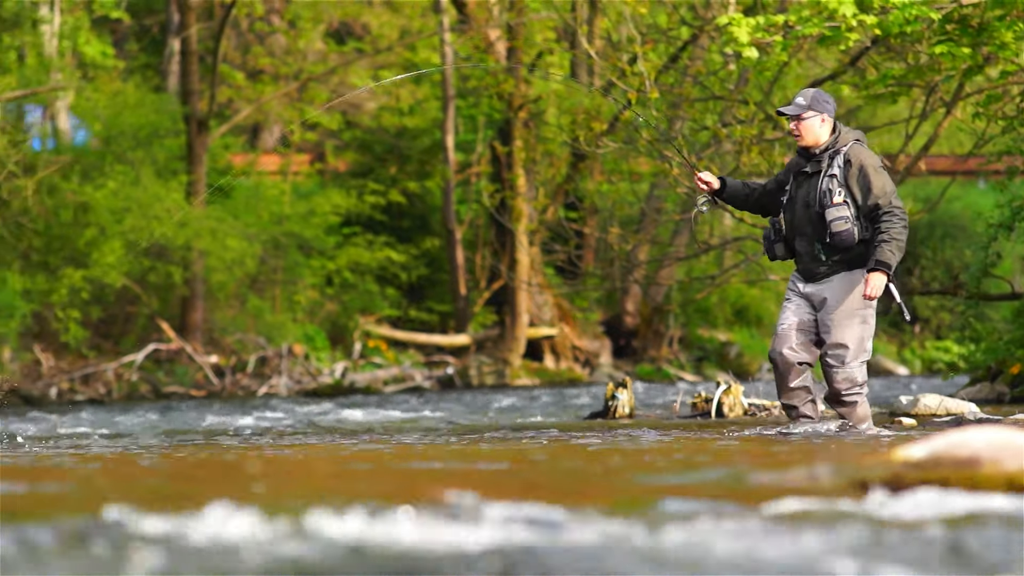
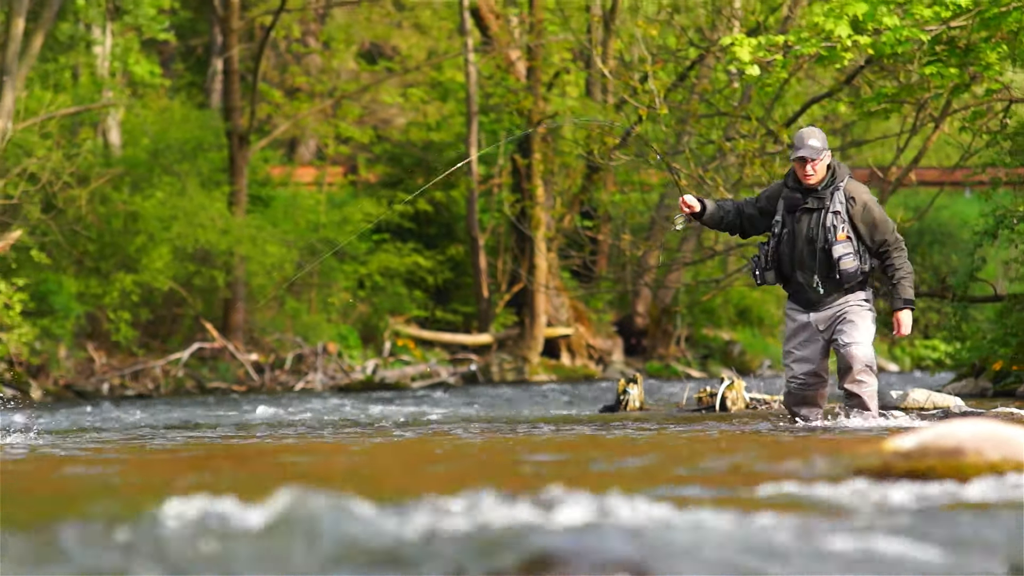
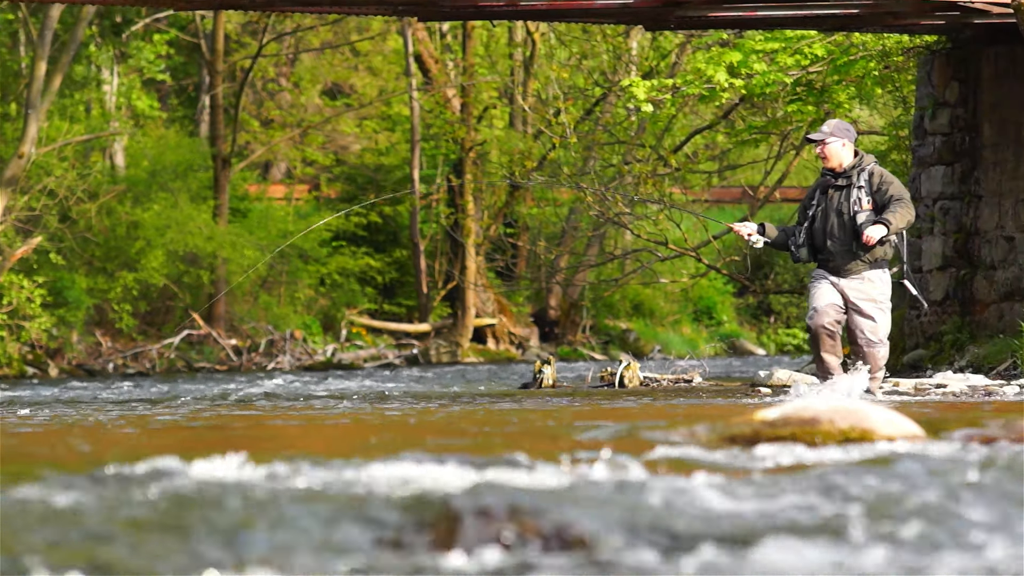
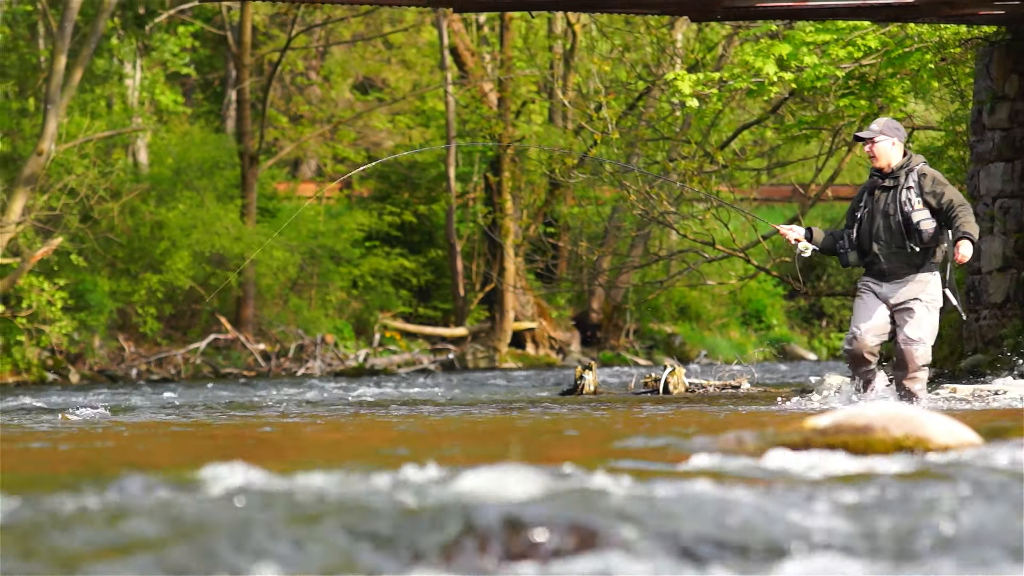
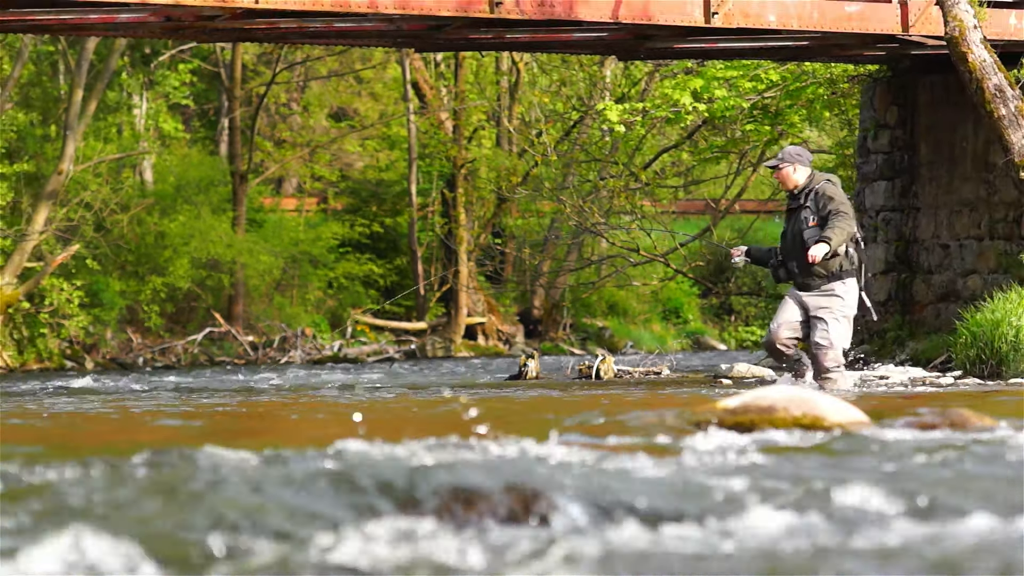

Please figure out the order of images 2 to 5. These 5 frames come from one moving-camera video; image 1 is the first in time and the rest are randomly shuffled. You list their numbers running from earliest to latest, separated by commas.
2, 4, 3, 5
